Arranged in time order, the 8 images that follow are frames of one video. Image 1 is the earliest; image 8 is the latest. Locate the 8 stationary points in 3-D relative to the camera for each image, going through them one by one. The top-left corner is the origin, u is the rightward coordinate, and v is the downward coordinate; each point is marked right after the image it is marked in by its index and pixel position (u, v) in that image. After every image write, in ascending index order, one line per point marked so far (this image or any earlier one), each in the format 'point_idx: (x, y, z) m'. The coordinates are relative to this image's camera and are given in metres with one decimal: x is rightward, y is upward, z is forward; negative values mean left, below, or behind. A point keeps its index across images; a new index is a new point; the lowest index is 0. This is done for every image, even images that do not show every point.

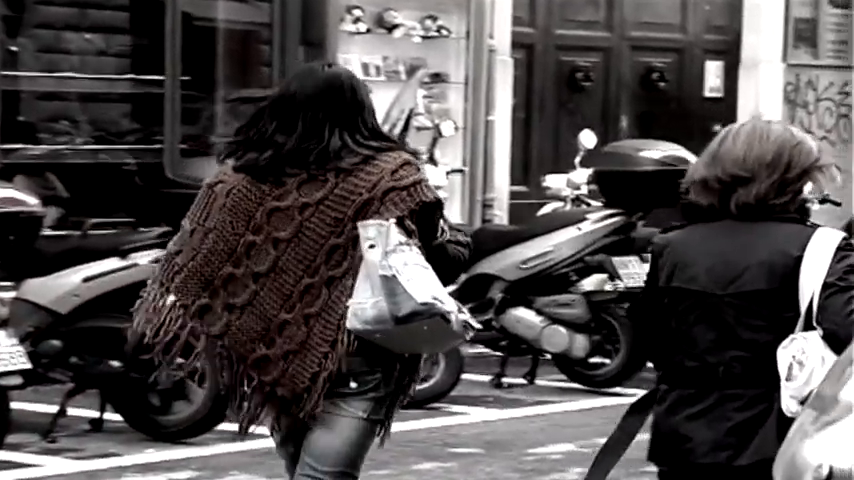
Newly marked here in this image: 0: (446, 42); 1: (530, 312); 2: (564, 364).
0: (+0.1, +1.1, +14.7) m
1: (+0.4, -0.3, +10.2) m
2: (+0.5, -0.5, +10.6) m
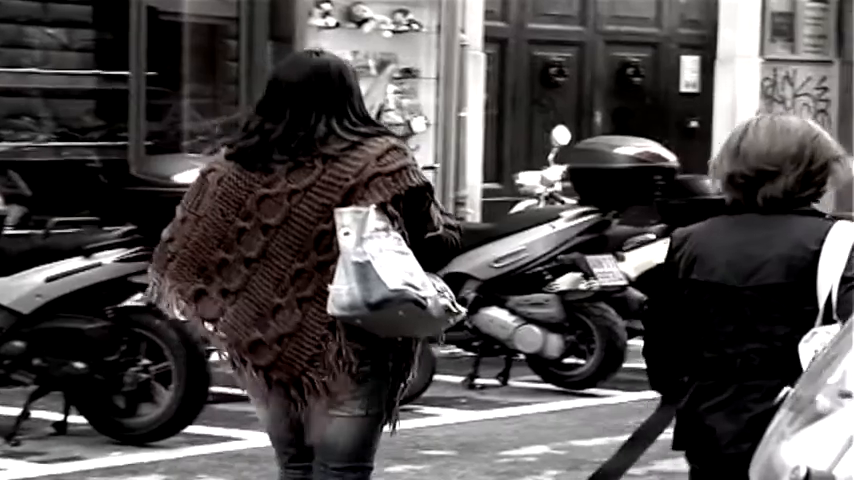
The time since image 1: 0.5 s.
0: (0.0, +1.1, +14.5) m
1: (+0.3, -0.3, +10.0) m
2: (+0.4, -0.5, +10.4) m
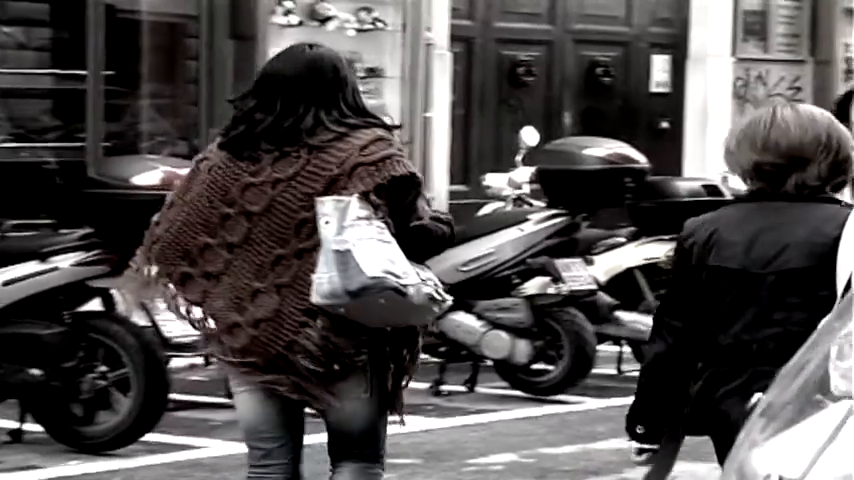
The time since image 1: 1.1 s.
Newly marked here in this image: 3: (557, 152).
0: (-0.2, +1.1, +14.3) m
1: (+0.1, -0.3, +9.8) m
2: (+0.3, -0.5, +10.1) m
3: (+0.5, +0.3, +10.5) m
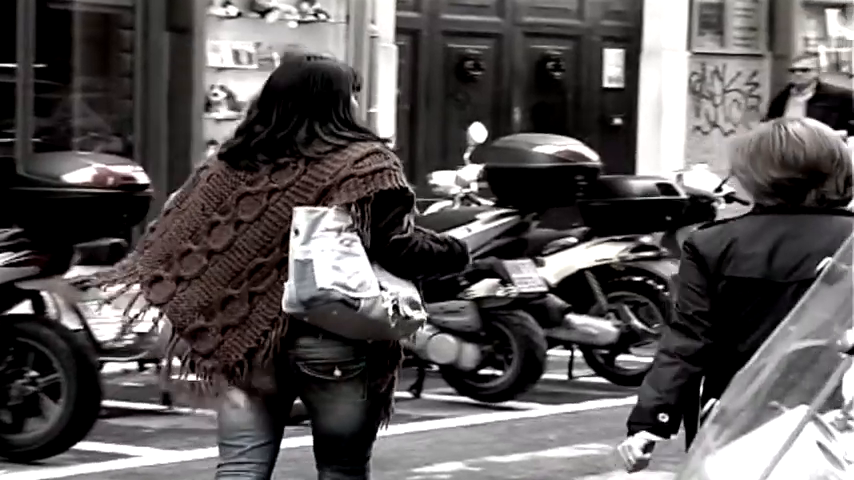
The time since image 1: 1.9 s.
0: (-0.6, +1.1, +13.9) m
1: (0.0, -0.3, +9.4) m
2: (+0.1, -0.5, +9.8) m
3: (+0.3, +0.3, +10.1) m
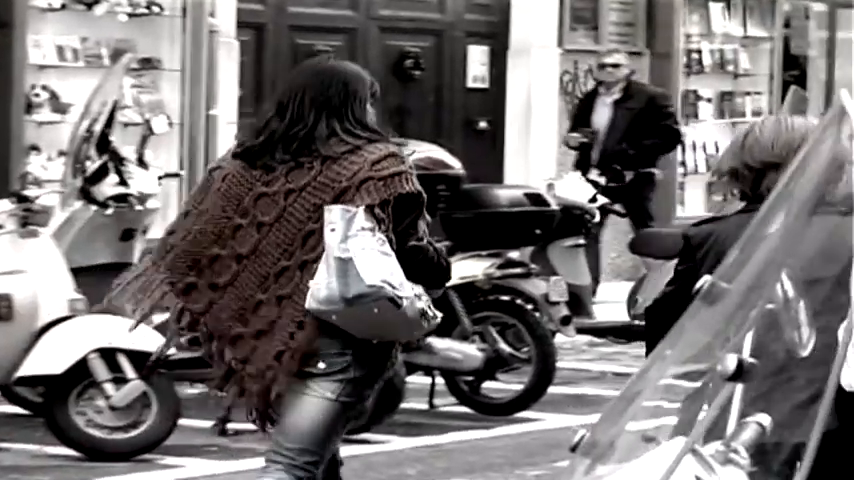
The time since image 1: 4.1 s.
0: (-1.3, +1.0, +12.9) m
1: (-0.5, -0.3, +8.4) m
2: (-0.4, -0.5, +8.8) m
3: (-0.2, +0.3, +9.2) m
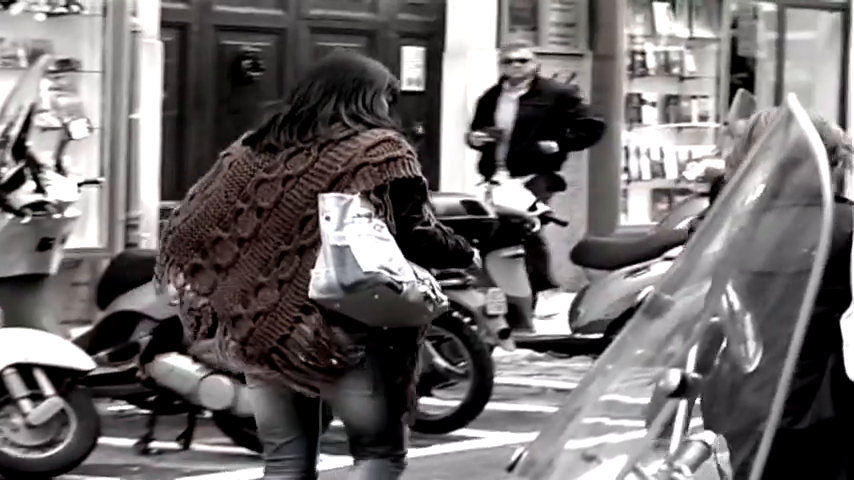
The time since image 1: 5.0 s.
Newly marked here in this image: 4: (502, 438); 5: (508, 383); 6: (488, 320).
0: (-1.7, +0.9, +12.4) m
1: (-0.7, -0.4, +8.0) m
2: (-0.6, -0.6, +8.4) m
3: (-0.4, +0.3, +8.8) m
4: (+0.2, -0.7, +8.9) m
5: (+0.3, -0.5, +9.8) m
6: (+0.2, -0.3, +8.8) m
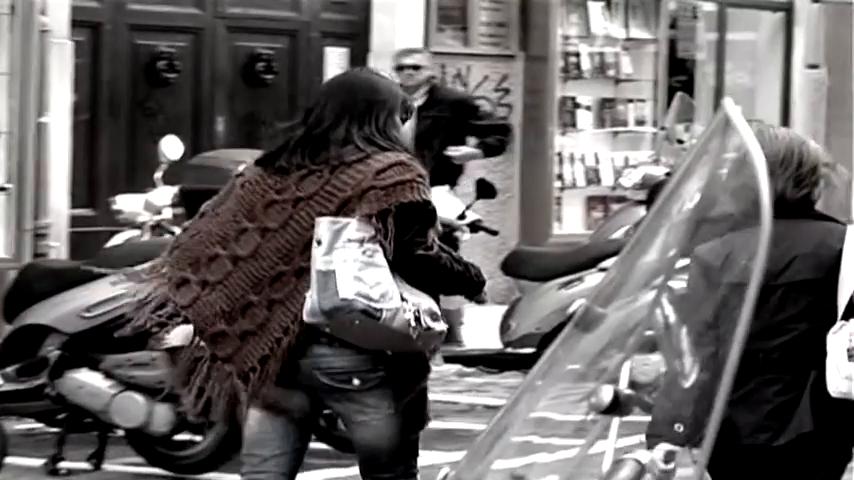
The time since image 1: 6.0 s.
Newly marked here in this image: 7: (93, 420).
0: (-2.0, +0.9, +12.0) m
1: (-0.9, -0.4, +7.5) m
2: (-0.8, -0.6, +7.9) m
3: (-0.7, +0.2, +8.4) m
4: (0.0, -0.7, +8.5) m
5: (0.0, -0.6, +9.4) m
6: (0.0, -0.3, +8.4) m
7: (-0.9, -0.5, +7.6) m
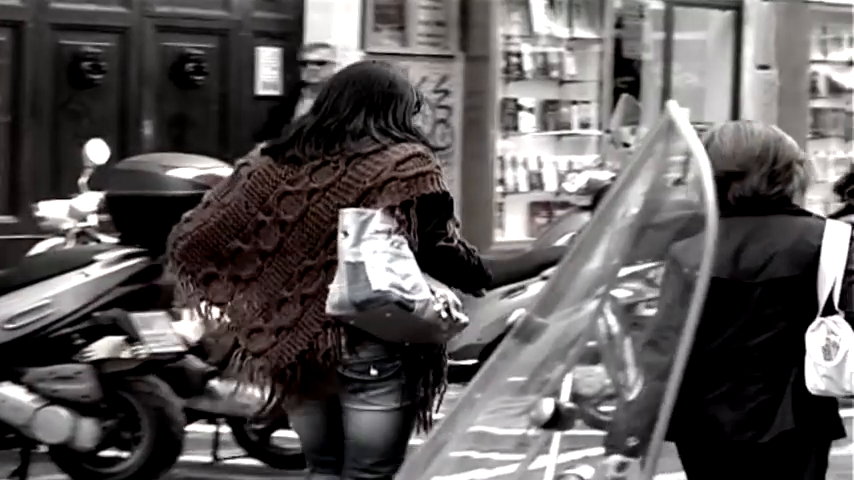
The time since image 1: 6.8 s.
0: (-2.4, +0.8, +11.6) m
1: (-1.1, -0.4, +7.2) m
2: (-1.0, -0.6, +7.6) m
3: (-0.9, +0.2, +8.0) m
4: (-0.2, -0.7, +8.2) m
5: (-0.2, -0.6, +9.1) m
6: (-0.2, -0.3, +8.1) m
7: (-1.1, -0.5, +7.3) m
